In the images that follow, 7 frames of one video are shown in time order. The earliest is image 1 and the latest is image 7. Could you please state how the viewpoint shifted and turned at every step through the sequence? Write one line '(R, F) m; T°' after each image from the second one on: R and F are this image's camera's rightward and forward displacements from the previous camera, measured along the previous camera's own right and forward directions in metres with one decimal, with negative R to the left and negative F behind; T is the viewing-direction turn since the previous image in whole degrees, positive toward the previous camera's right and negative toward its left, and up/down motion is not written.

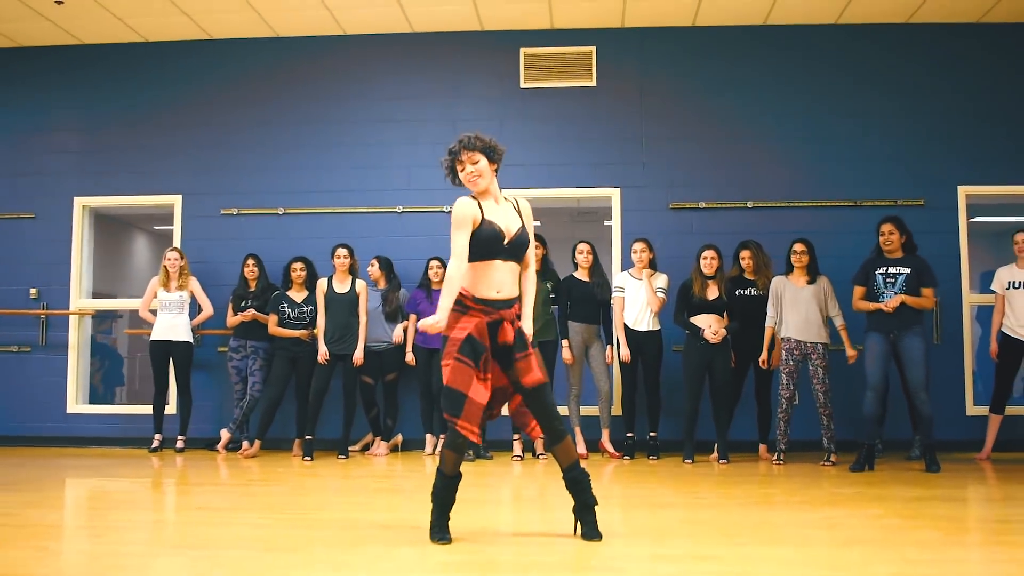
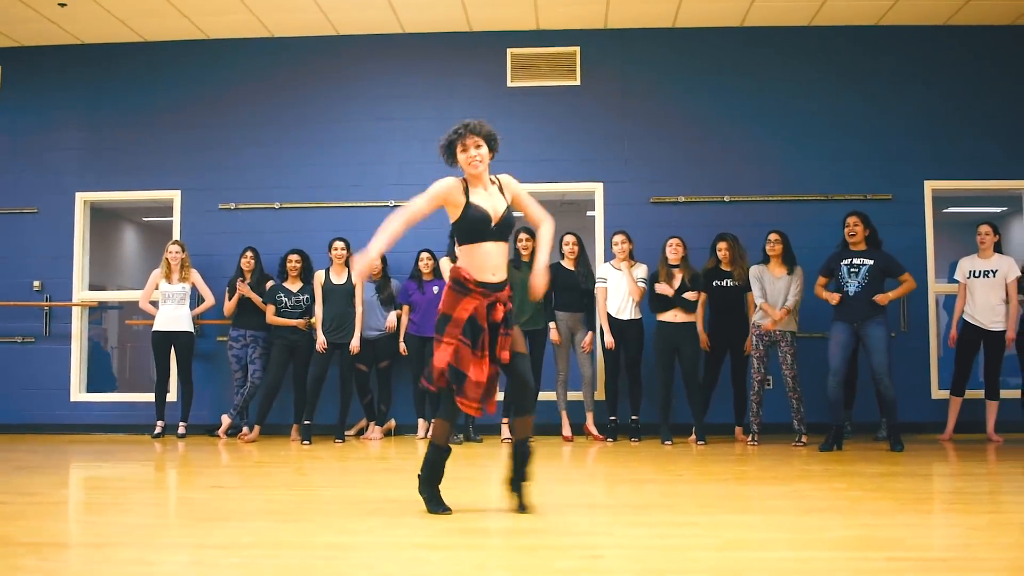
(0.0, -0.3) m; +1°
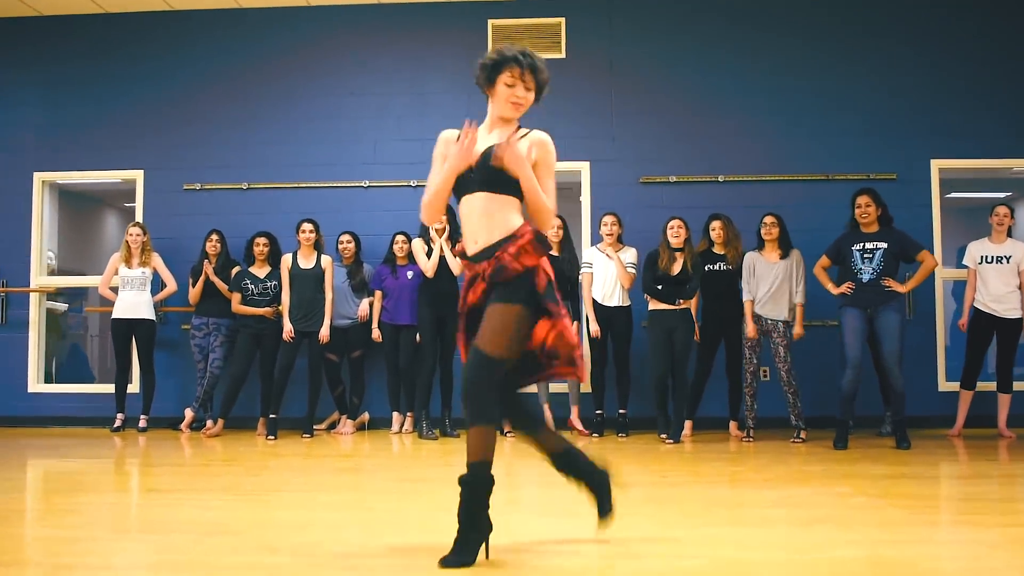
(+0.1, +0.4) m; 0°
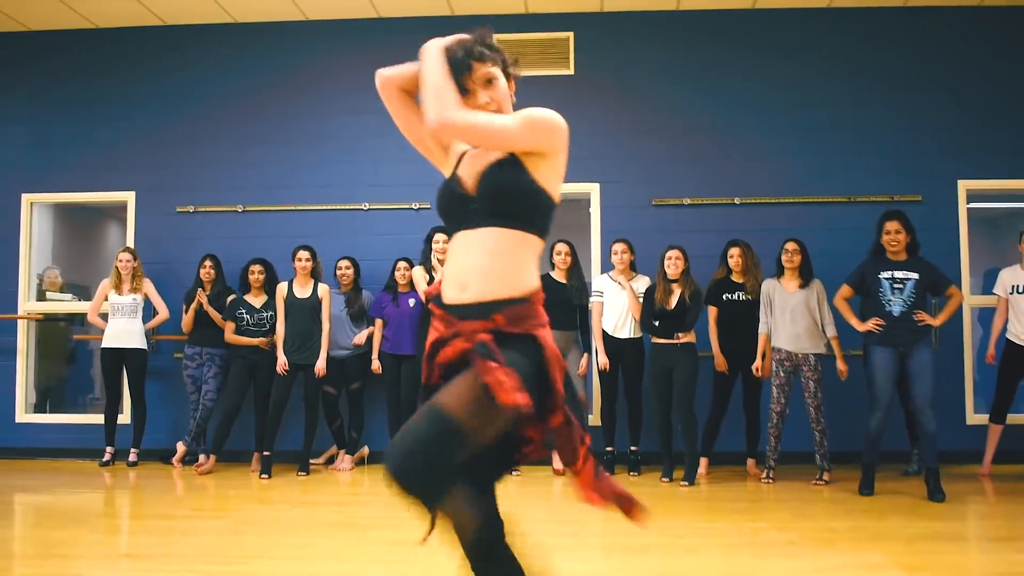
(0.0, +0.3) m; 0°
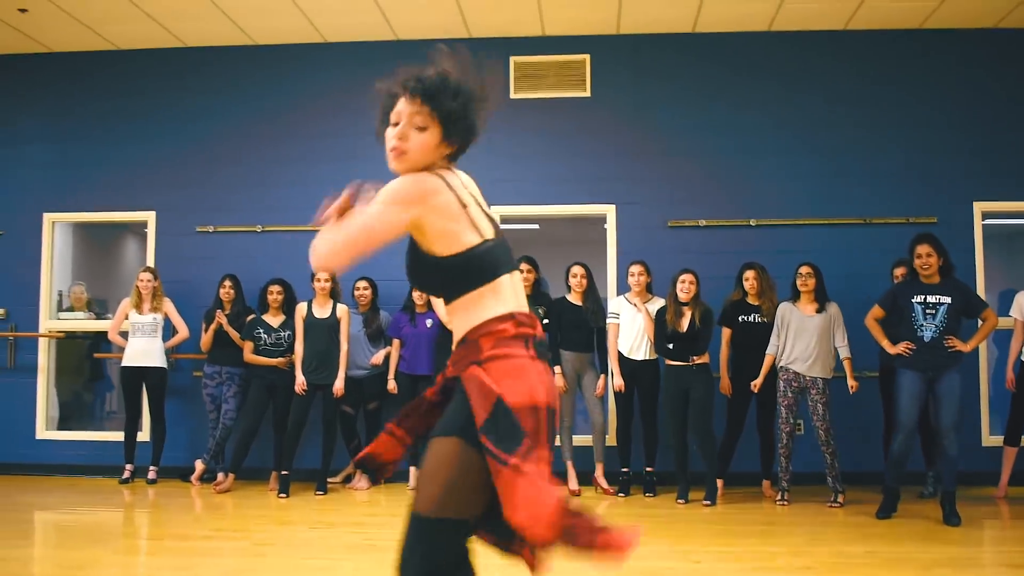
(0.0, 0.0) m; -1°
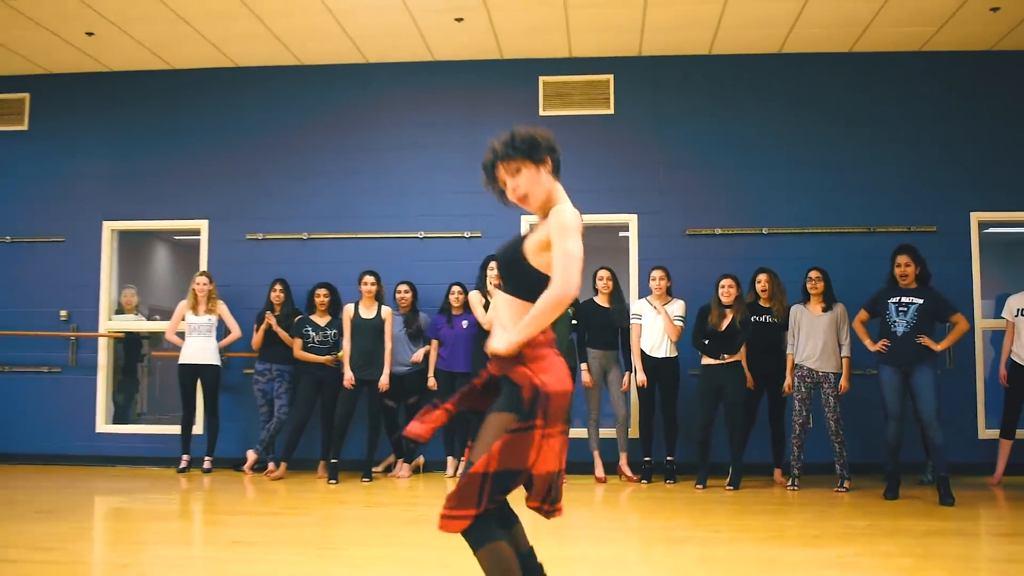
(-0.1, -0.4) m; 0°
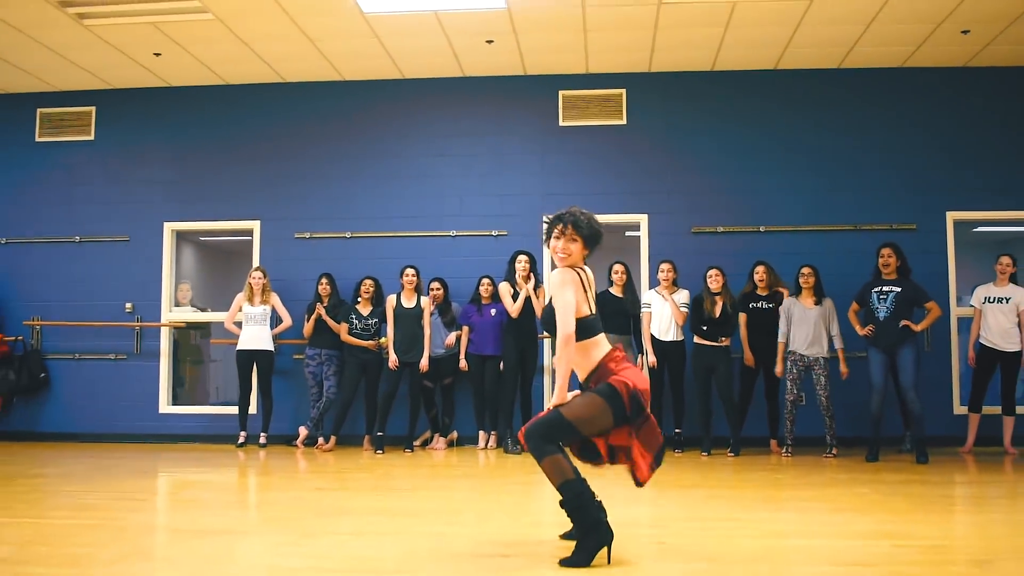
(-0.1, -0.7) m; 0°
